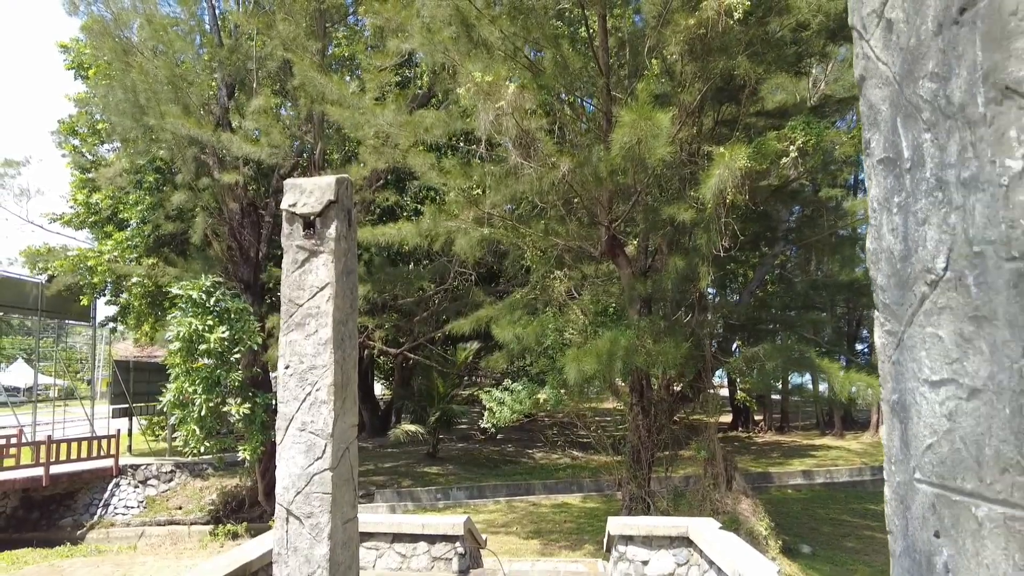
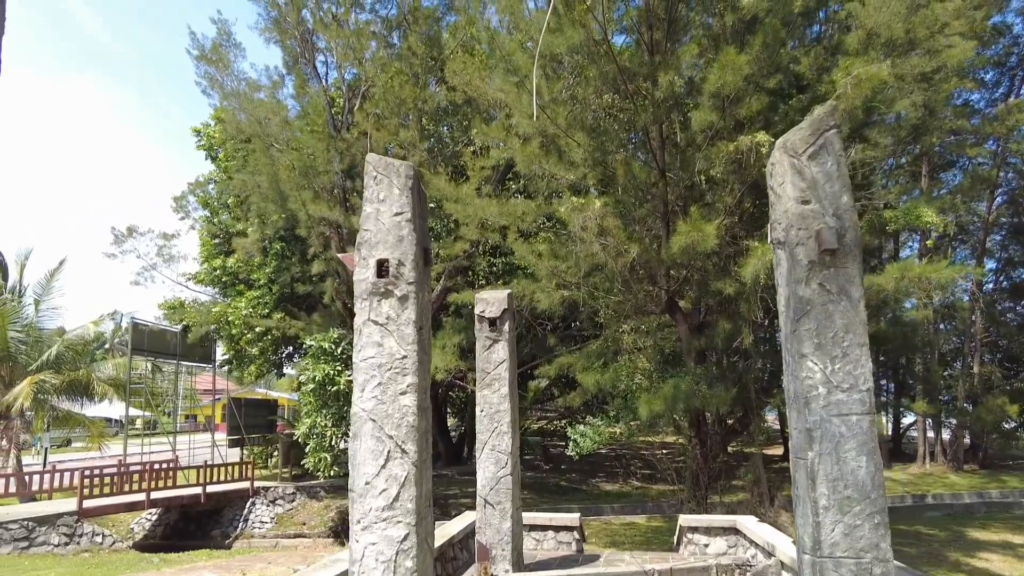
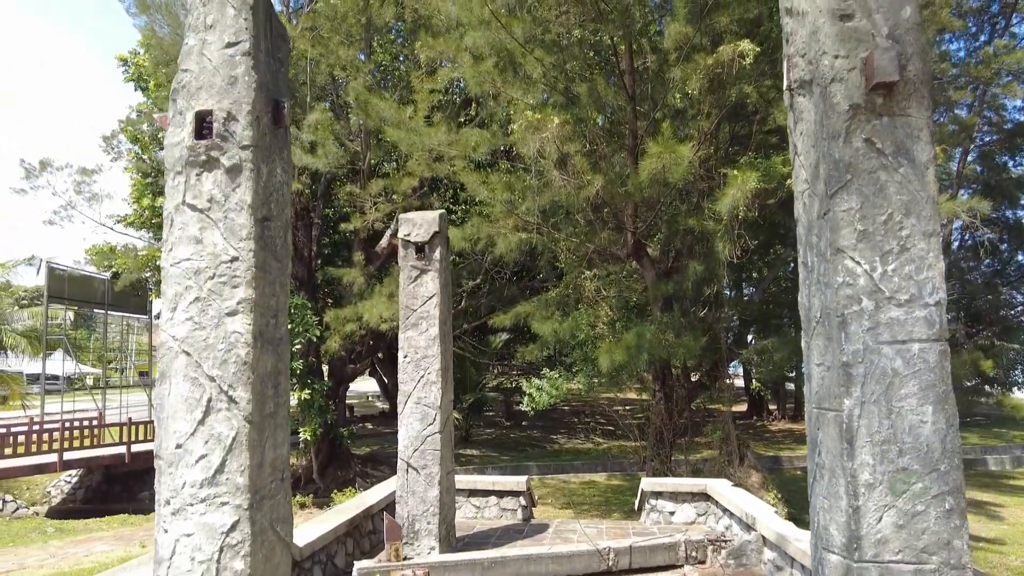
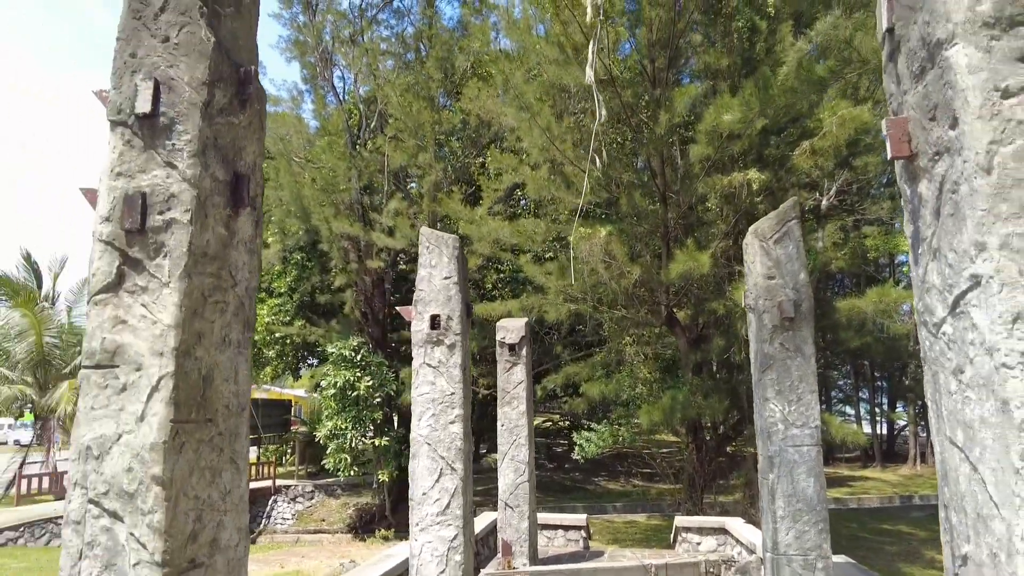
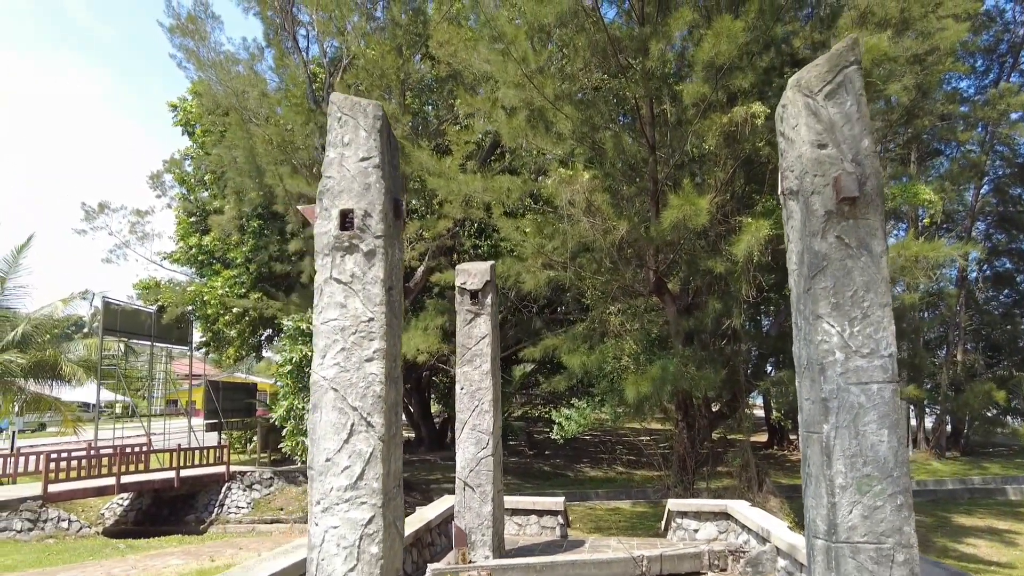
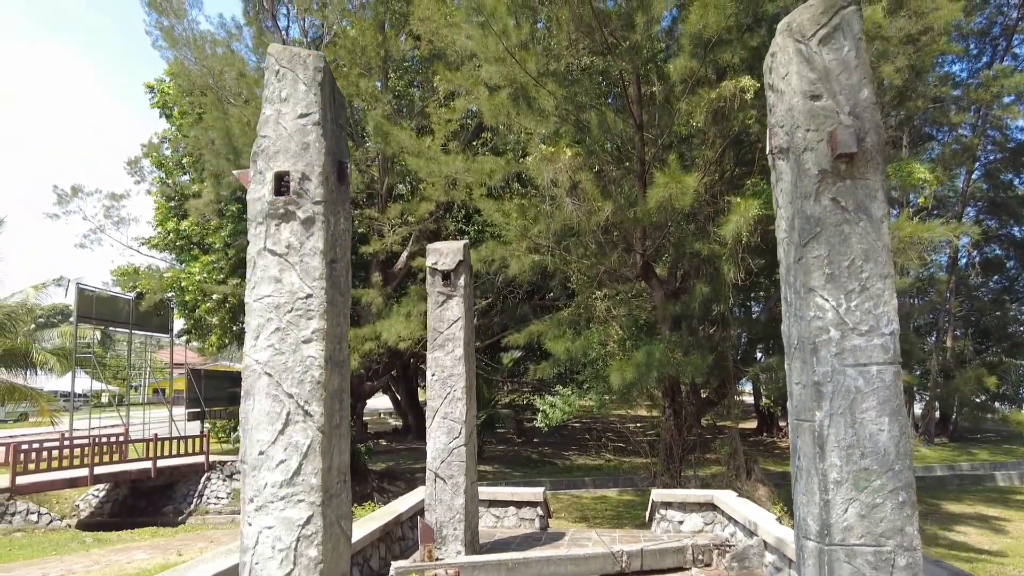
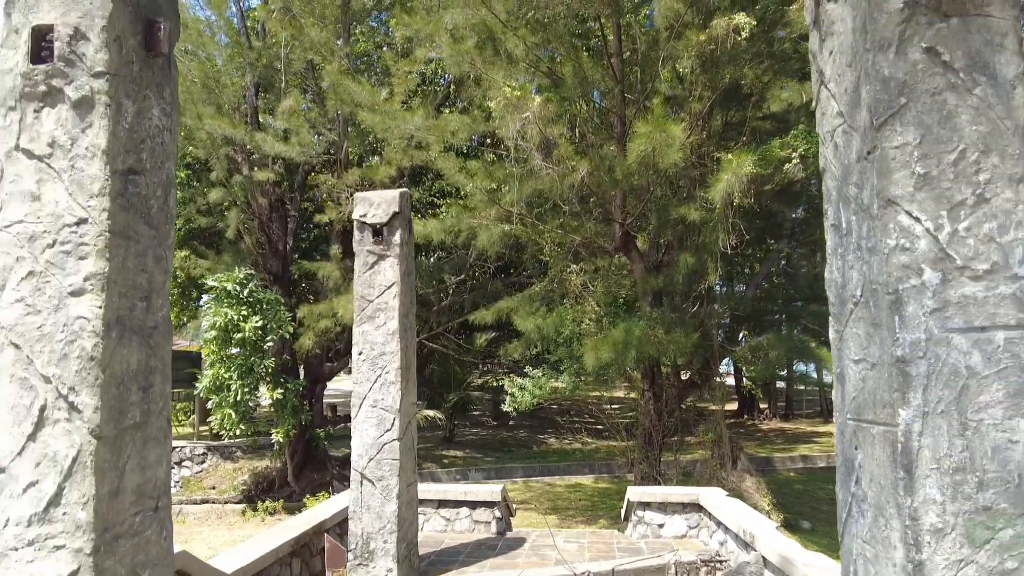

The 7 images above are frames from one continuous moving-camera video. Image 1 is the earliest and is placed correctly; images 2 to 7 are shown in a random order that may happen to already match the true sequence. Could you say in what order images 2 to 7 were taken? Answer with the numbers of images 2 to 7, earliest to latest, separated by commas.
7, 3, 6, 5, 2, 4
